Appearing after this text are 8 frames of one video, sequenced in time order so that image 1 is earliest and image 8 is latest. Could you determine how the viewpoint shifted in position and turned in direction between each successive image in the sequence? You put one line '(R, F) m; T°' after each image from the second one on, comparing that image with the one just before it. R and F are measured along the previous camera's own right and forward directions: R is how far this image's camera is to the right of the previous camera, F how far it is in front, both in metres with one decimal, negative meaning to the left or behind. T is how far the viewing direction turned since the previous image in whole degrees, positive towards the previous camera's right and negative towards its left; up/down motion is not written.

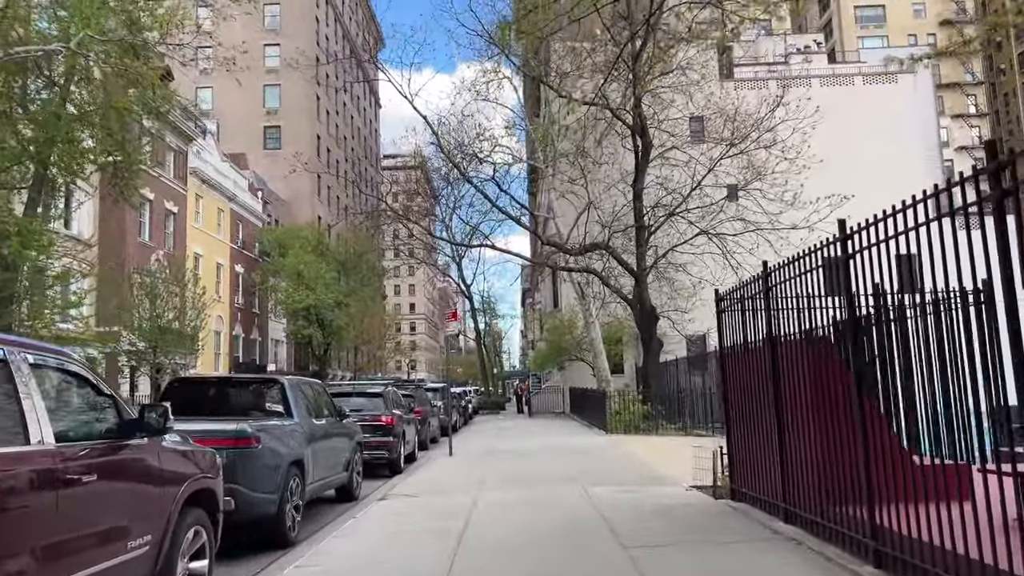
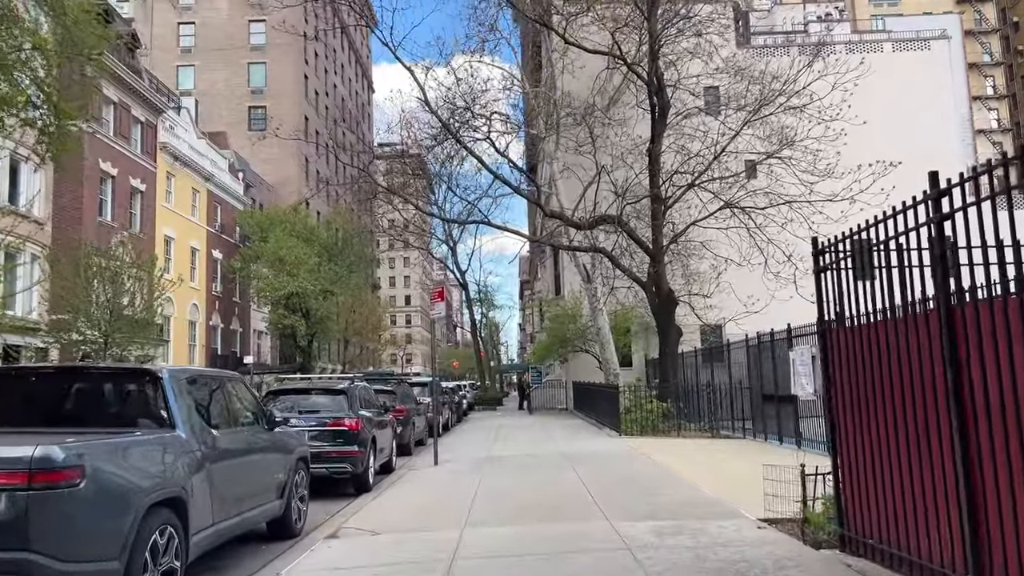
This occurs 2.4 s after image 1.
(0.0, +2.8) m; 0°
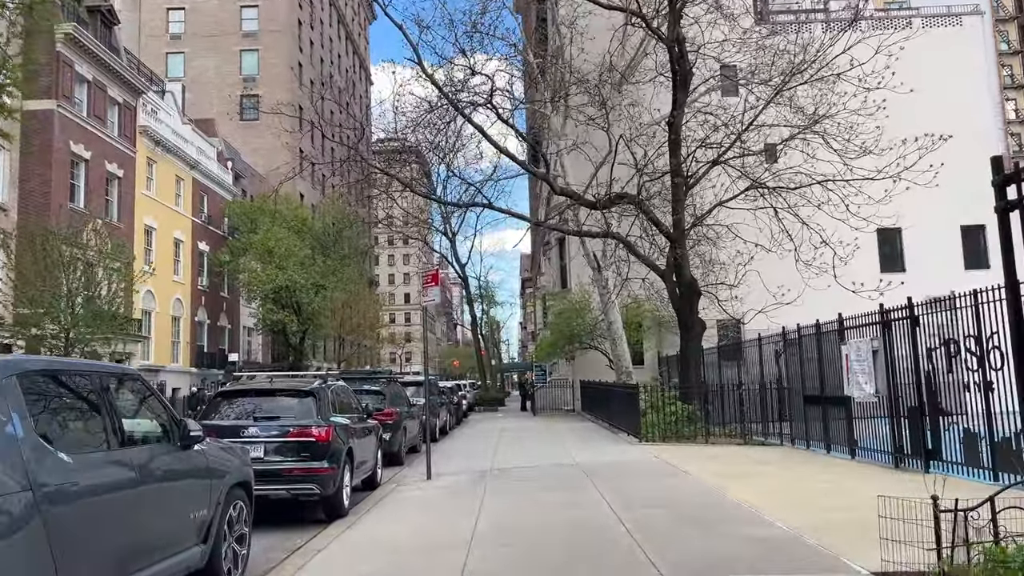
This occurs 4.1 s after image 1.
(-0.1, +2.1) m; 0°
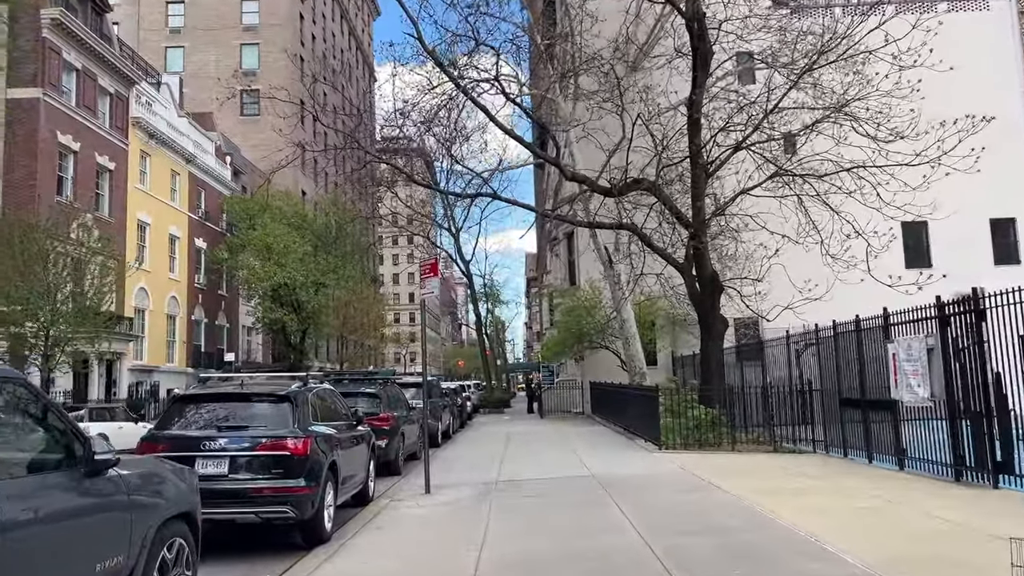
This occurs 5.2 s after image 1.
(0.0, +1.2) m; 0°
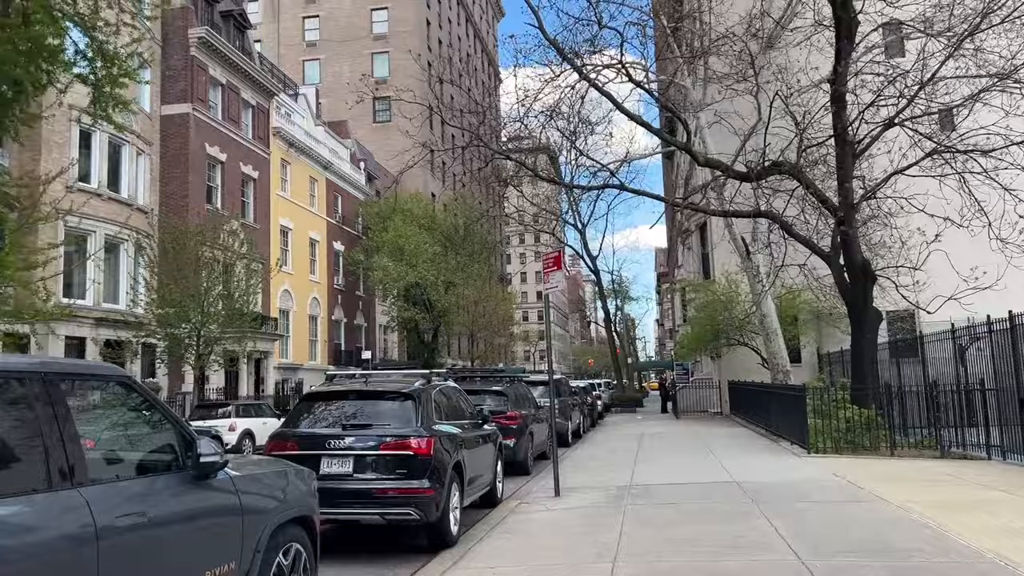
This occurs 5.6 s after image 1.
(0.0, +0.4) m; -9°
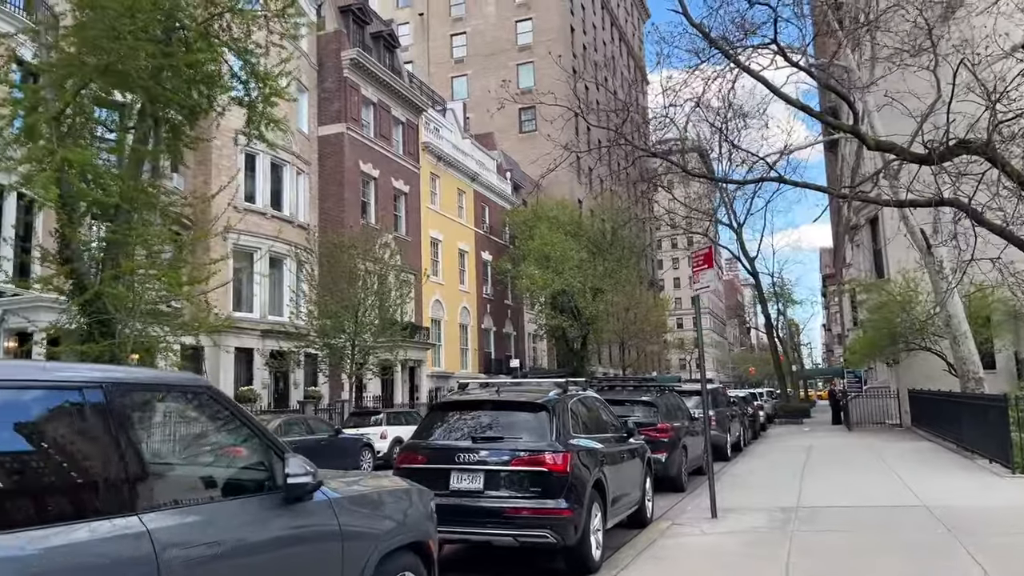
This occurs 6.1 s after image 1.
(+0.1, +0.6) m; -11°
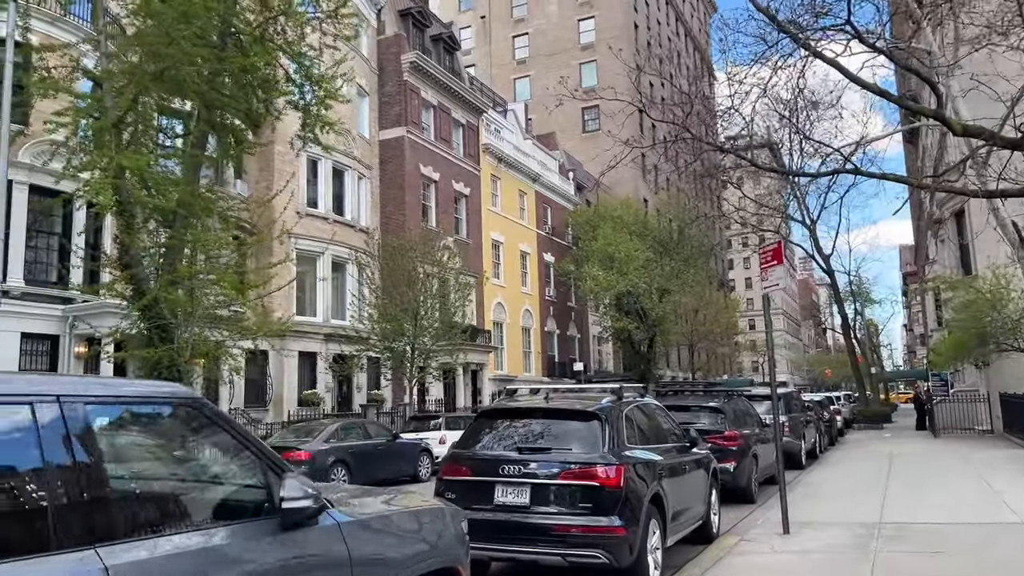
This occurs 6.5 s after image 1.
(+0.1, +0.4) m; -5°
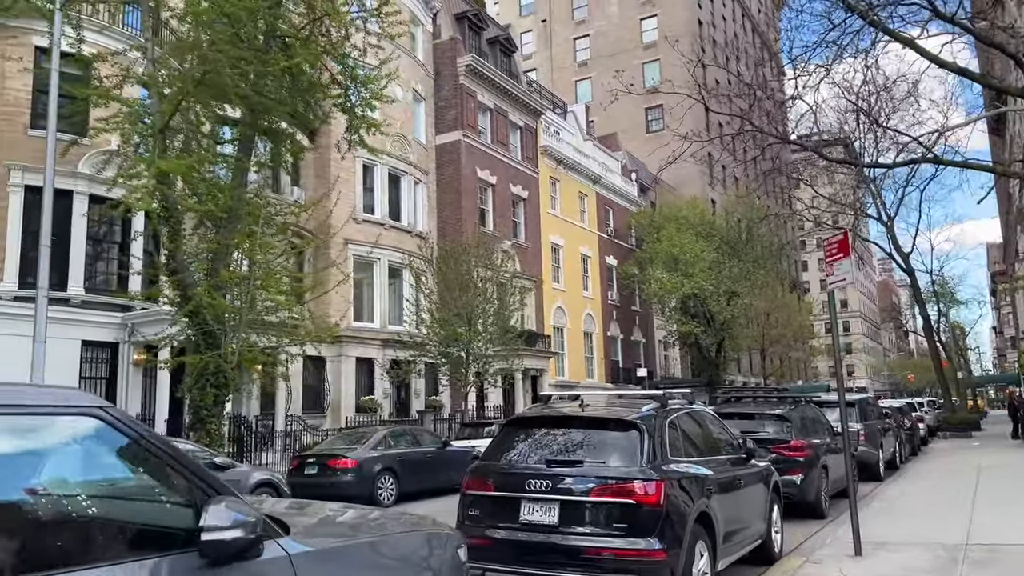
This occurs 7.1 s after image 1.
(+0.3, +0.5) m; -5°
